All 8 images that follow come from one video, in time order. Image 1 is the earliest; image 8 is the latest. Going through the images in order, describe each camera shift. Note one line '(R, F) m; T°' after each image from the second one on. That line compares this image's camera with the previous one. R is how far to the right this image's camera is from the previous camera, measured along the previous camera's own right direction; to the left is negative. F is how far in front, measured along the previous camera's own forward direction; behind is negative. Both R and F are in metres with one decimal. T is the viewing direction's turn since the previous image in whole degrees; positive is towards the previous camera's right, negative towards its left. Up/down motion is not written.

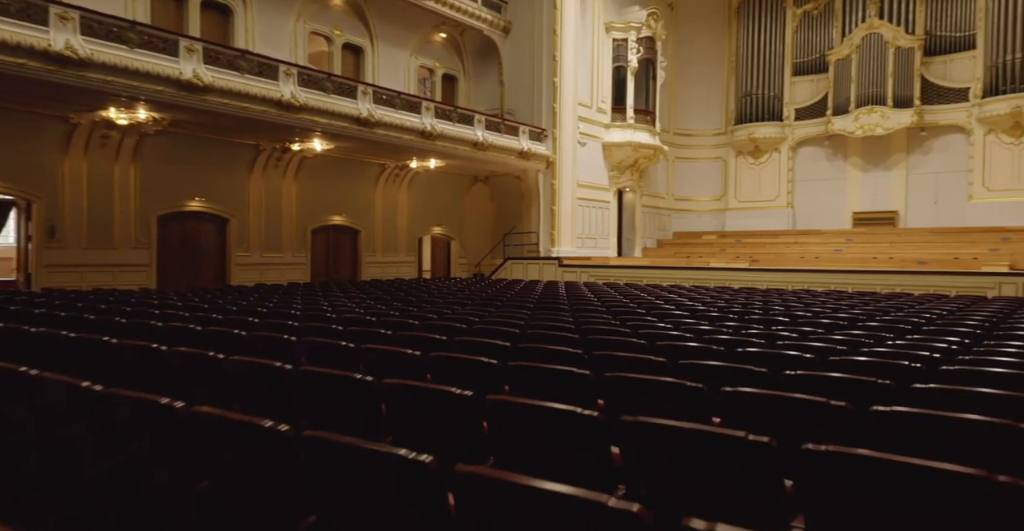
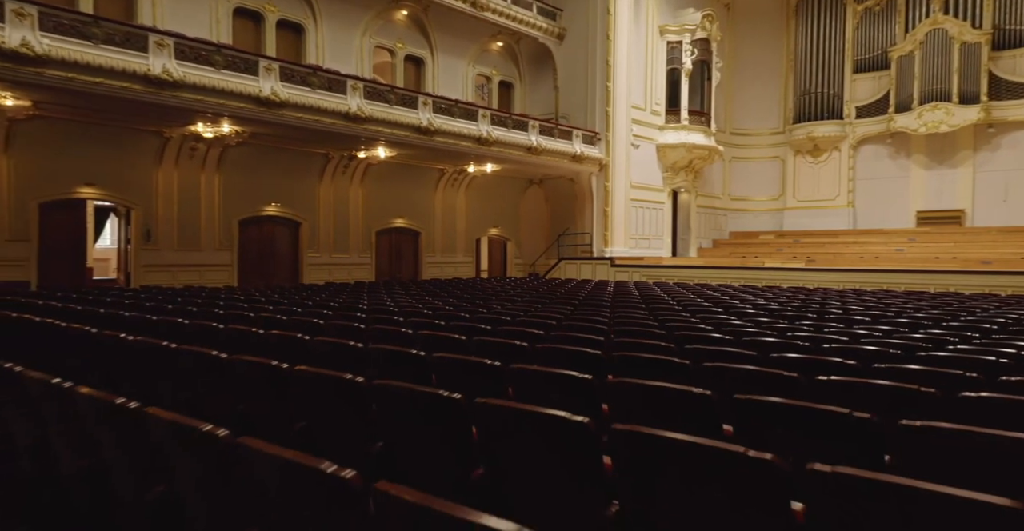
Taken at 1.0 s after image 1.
(+0.2, -0.5) m; -5°
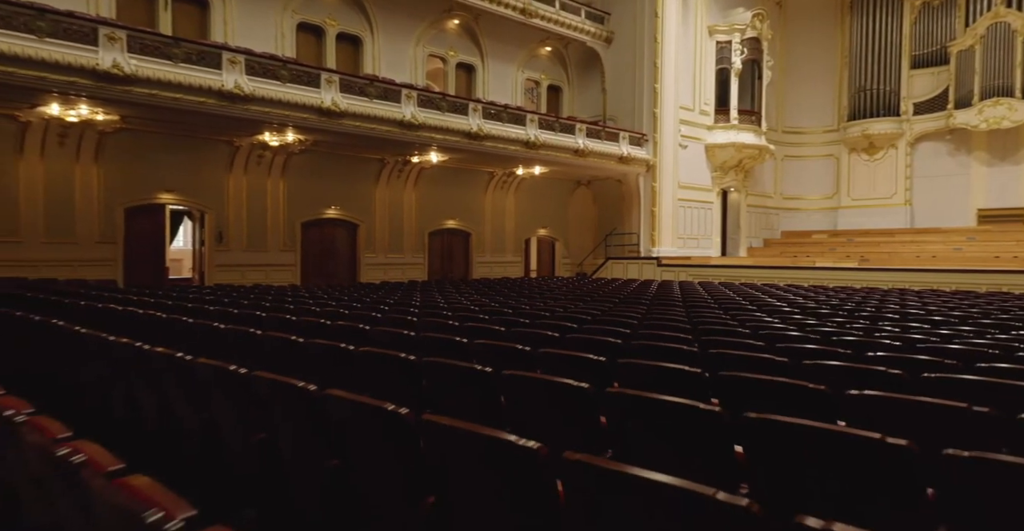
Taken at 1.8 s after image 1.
(+0.1, -0.4) m; -5°
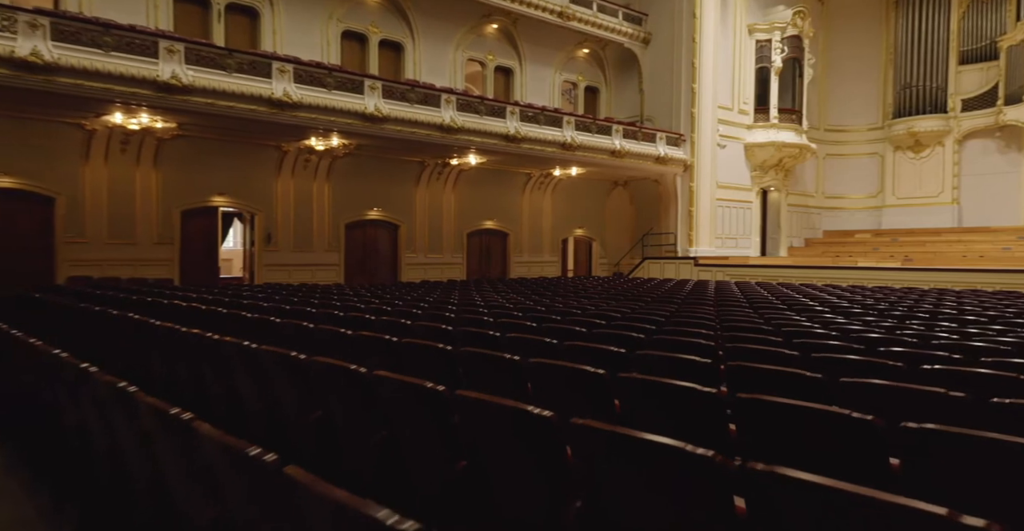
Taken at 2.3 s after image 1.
(+0.1, -0.3) m; -3°
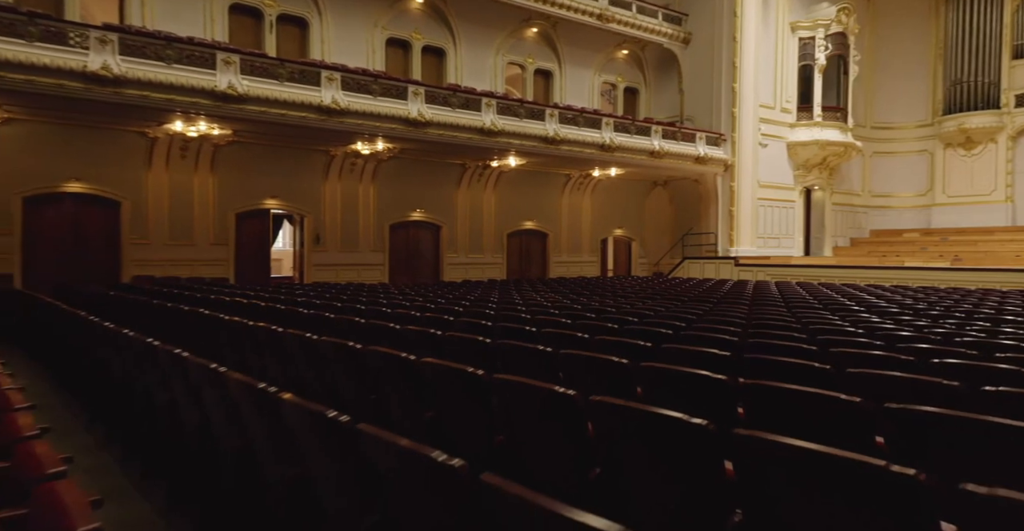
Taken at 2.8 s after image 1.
(0.0, -0.3) m; -4°
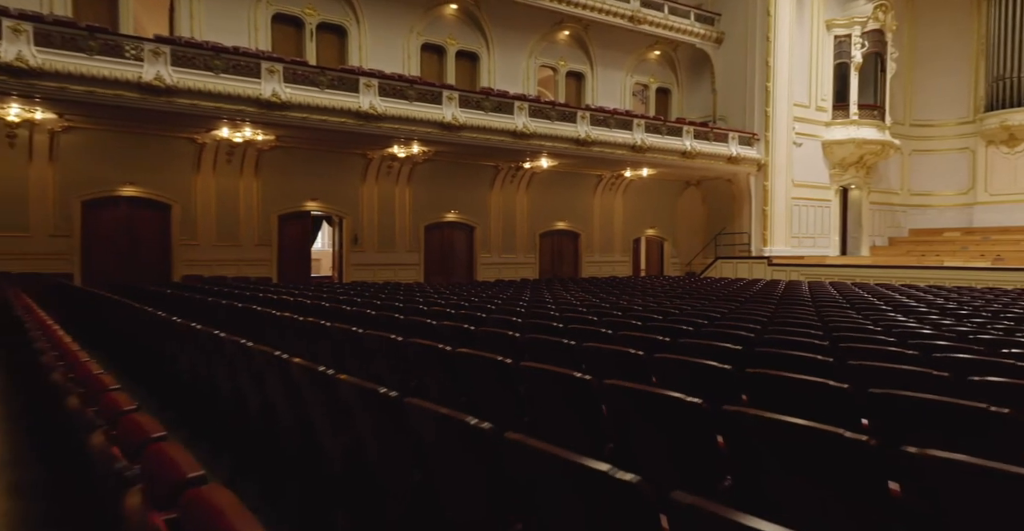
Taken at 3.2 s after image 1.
(0.0, -0.3) m; -3°
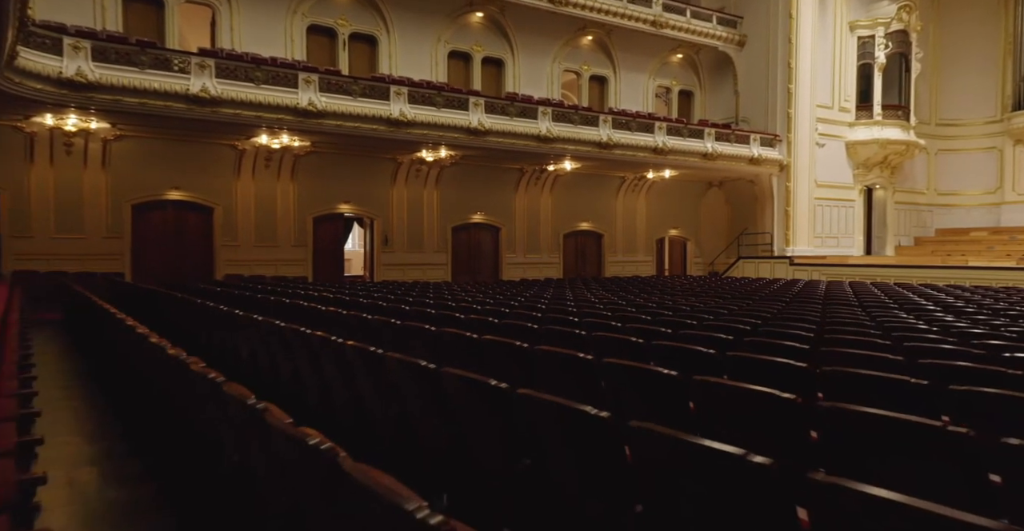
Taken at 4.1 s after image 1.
(0.0, -0.5) m; -2°
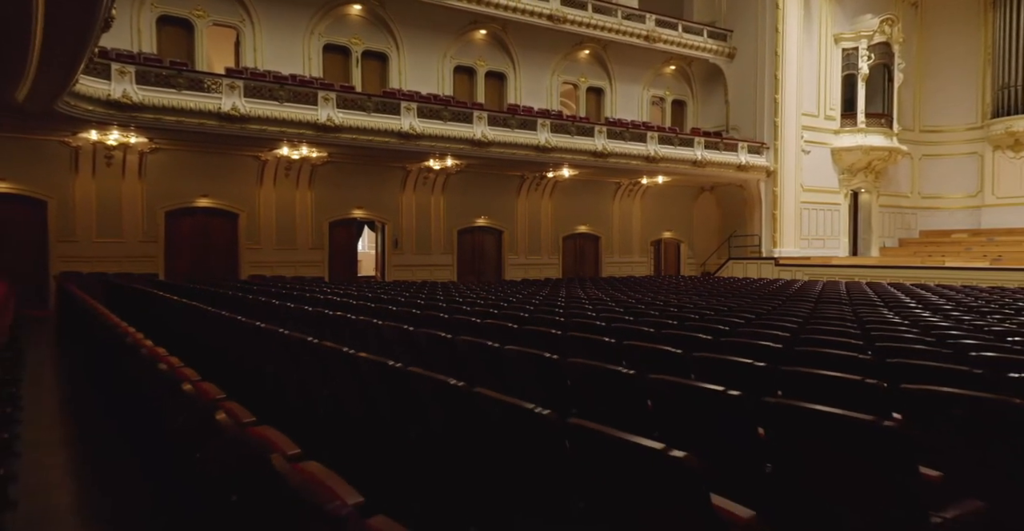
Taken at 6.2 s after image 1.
(+0.1, -1.1) m; 0°
